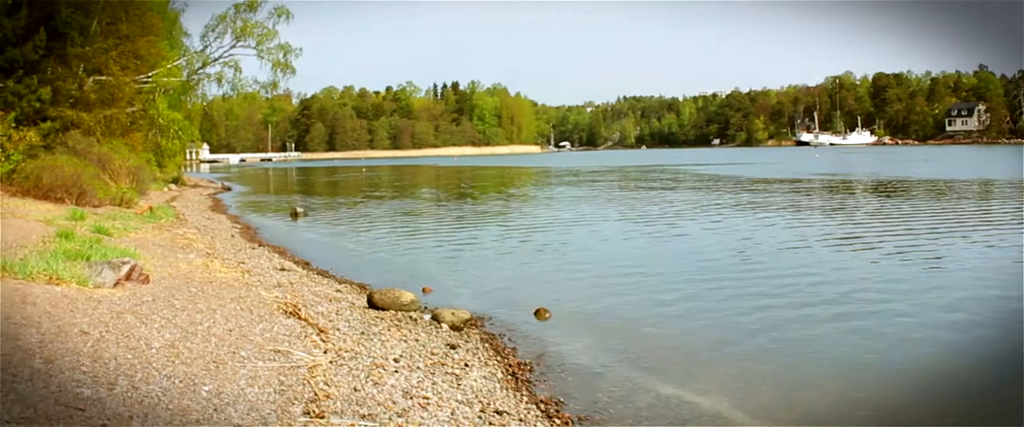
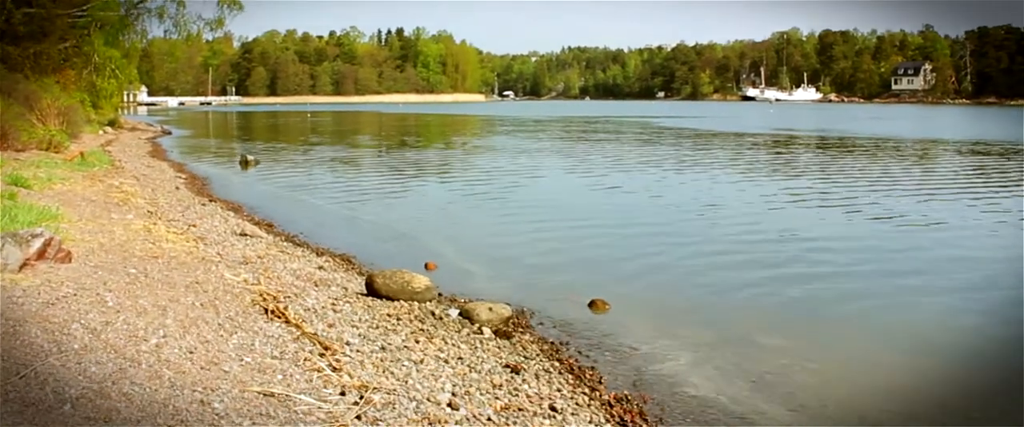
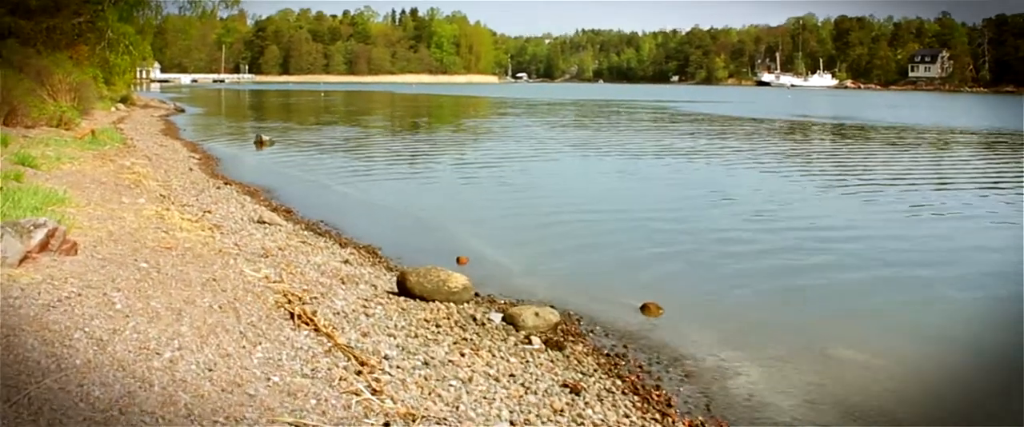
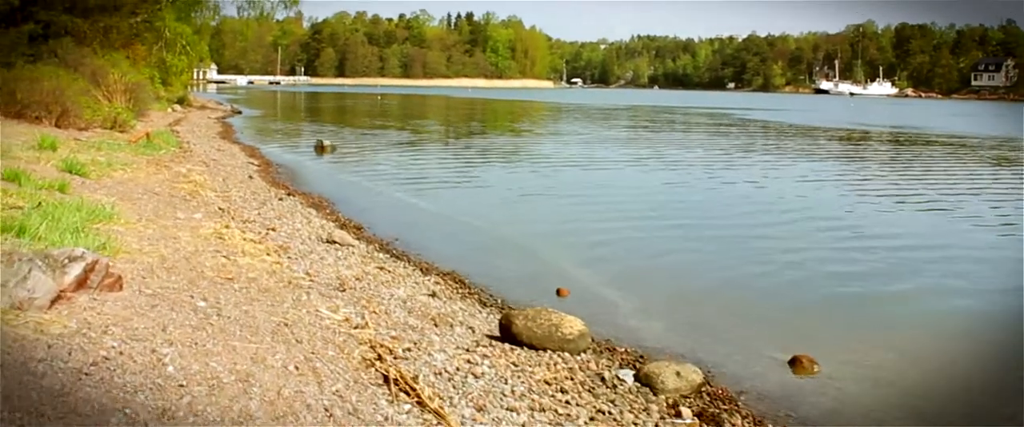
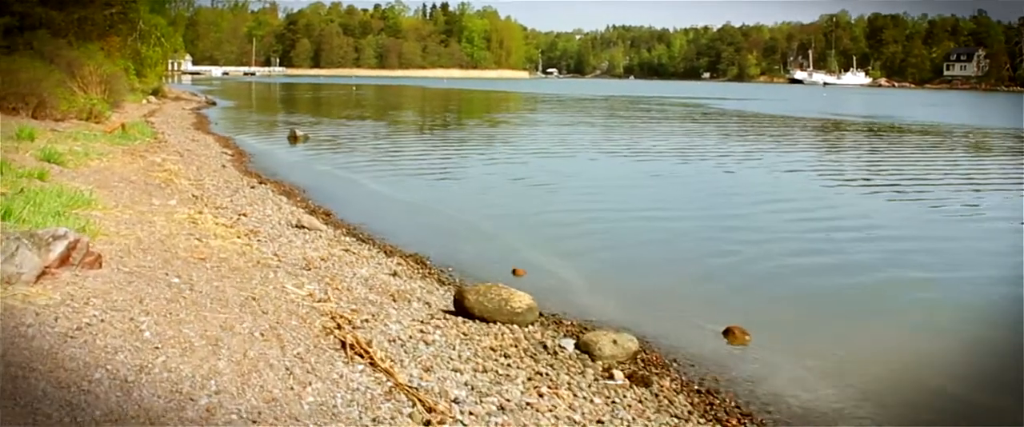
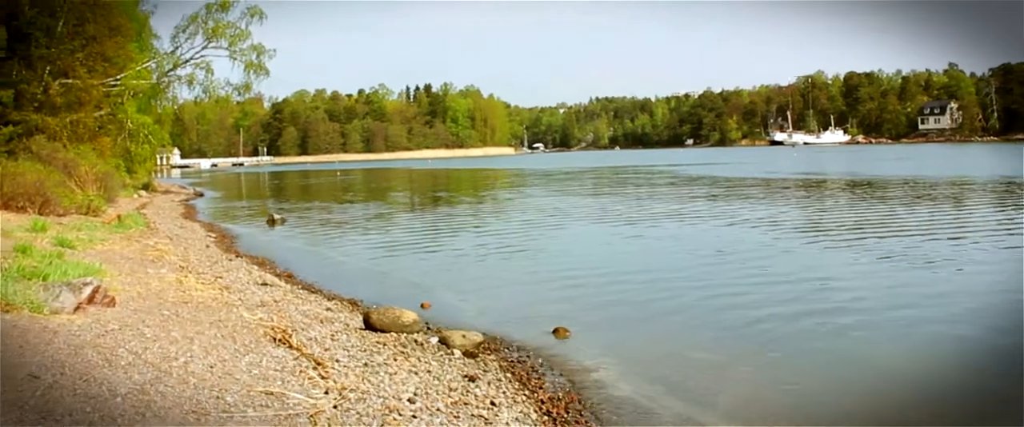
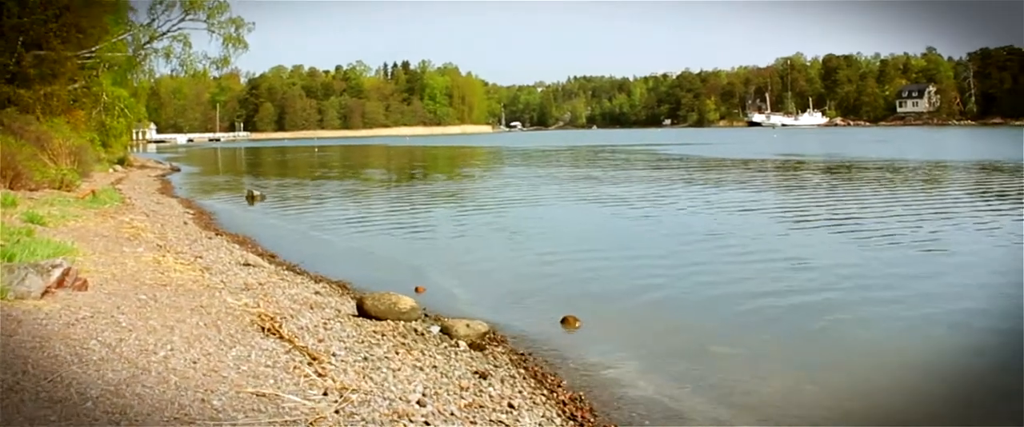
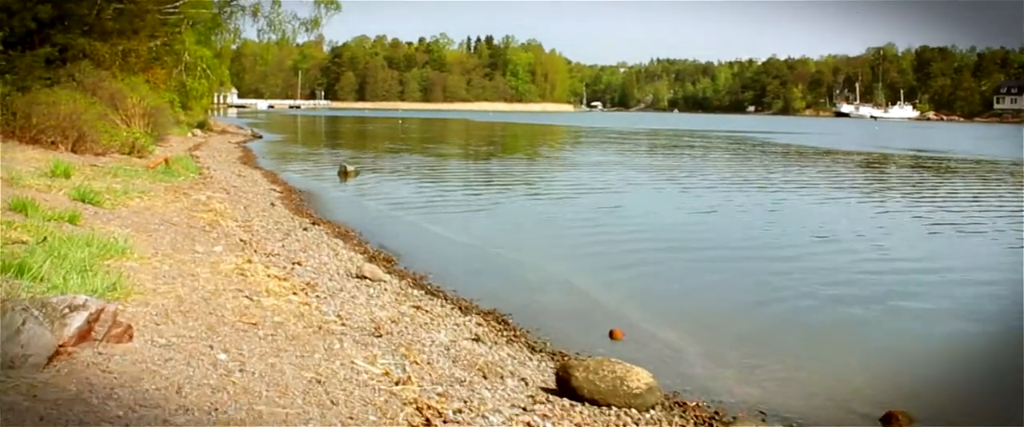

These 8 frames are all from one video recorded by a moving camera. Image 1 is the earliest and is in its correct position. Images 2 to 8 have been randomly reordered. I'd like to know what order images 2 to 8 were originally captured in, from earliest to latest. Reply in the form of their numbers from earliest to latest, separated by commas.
6, 7, 2, 3, 5, 4, 8
